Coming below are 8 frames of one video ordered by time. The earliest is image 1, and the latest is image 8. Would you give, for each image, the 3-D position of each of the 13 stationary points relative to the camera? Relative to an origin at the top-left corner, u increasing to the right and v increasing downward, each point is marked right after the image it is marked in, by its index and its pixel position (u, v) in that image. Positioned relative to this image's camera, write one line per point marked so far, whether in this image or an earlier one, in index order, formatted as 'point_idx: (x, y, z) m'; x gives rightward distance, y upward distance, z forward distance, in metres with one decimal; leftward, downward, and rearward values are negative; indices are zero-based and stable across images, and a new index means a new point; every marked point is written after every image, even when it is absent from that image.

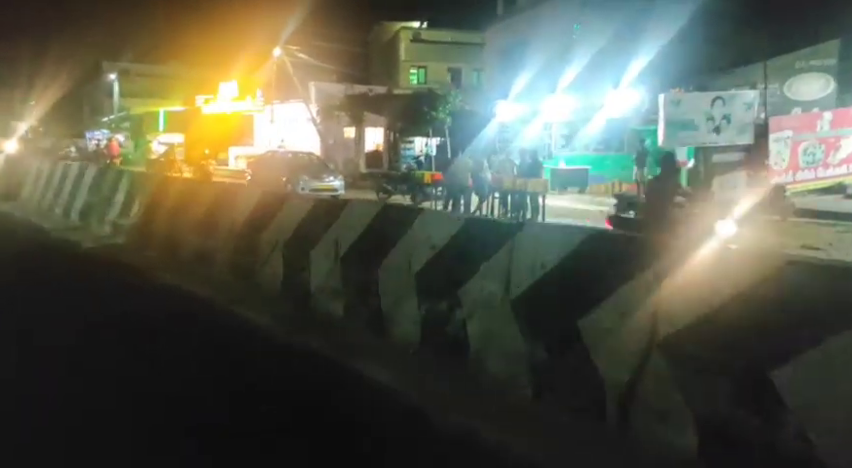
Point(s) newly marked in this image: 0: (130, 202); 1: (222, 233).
0: (-4.9, +0.5, +13.5) m
1: (-2.5, 0.0, +10.4) m
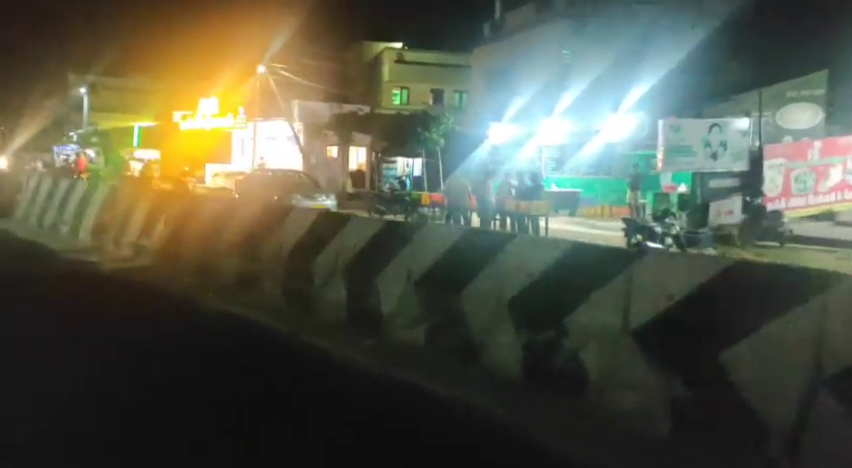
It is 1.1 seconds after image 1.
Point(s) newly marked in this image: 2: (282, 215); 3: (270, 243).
0: (-4.4, +0.2, +13.2) m
1: (-1.9, -0.3, +10.2) m
2: (-1.7, +0.2, +10.1) m
3: (-1.9, -0.1, +10.3) m
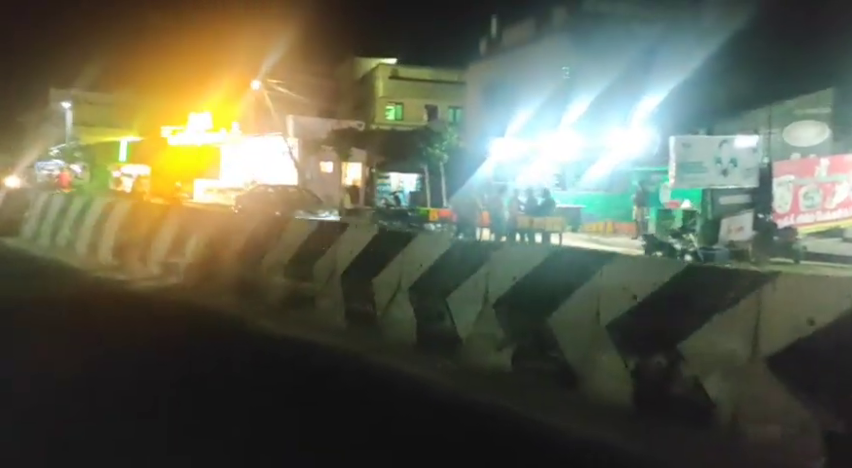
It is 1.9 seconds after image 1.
0: (-3.9, -0.1, +12.9) m
1: (-1.3, -0.5, +9.9) m
2: (-1.1, 0.0, +9.8) m
3: (-1.2, -0.4, +10.0) m
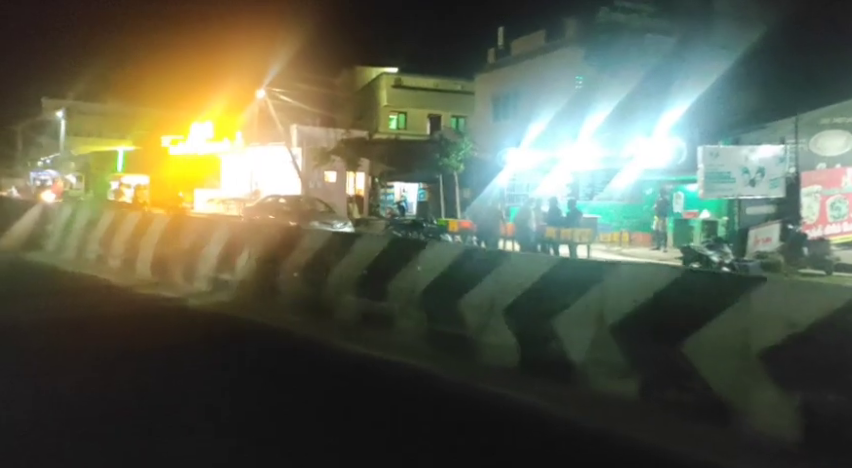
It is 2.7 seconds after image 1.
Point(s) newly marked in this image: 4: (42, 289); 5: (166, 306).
0: (-3.0, -0.3, +12.4) m
1: (-0.4, -0.7, +9.4) m
2: (-0.2, -0.2, +9.4) m
3: (-0.3, -0.6, +9.6) m
4: (-6.3, -1.0, +13.3) m
5: (-3.9, -1.1, +11.7) m
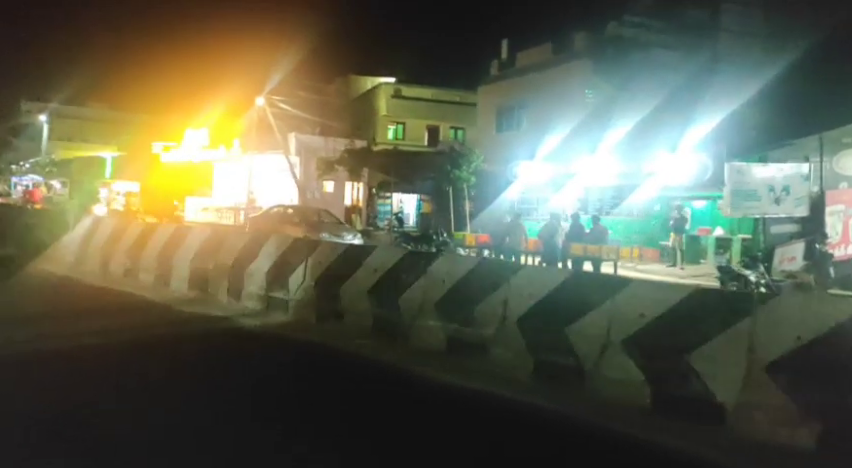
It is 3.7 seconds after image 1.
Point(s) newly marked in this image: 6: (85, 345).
0: (-2.1, -0.6, +11.7) m
1: (+0.6, -1.0, +8.8) m
2: (+0.8, -0.5, +8.8) m
3: (+0.7, -0.8, +9.0) m
4: (-5.4, -1.2, +12.6) m
5: (-3.0, -1.3, +11.1) m
6: (-4.5, -1.4, +10.5) m
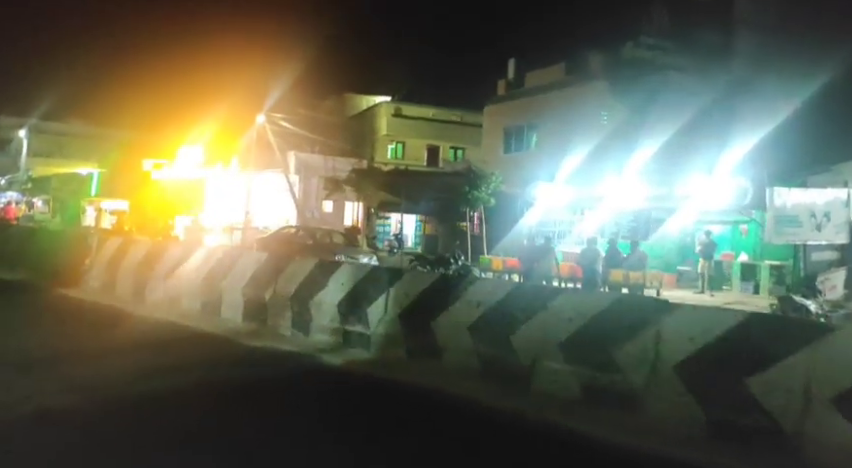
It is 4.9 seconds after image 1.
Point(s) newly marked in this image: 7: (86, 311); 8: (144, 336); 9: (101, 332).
0: (-0.8, -1.0, +10.7) m
1: (+2.0, -1.3, +7.9) m
2: (+2.2, -0.8, +7.9) m
3: (+2.0, -1.2, +8.0) m
4: (-4.2, -1.6, +11.4) m
5: (-1.7, -1.7, +9.9) m
6: (-3.2, -1.8, +9.4) m
7: (-6.1, -1.3, +13.9) m
8: (-4.3, -1.5, +11.8) m
9: (-5.1, -1.5, +12.2) m
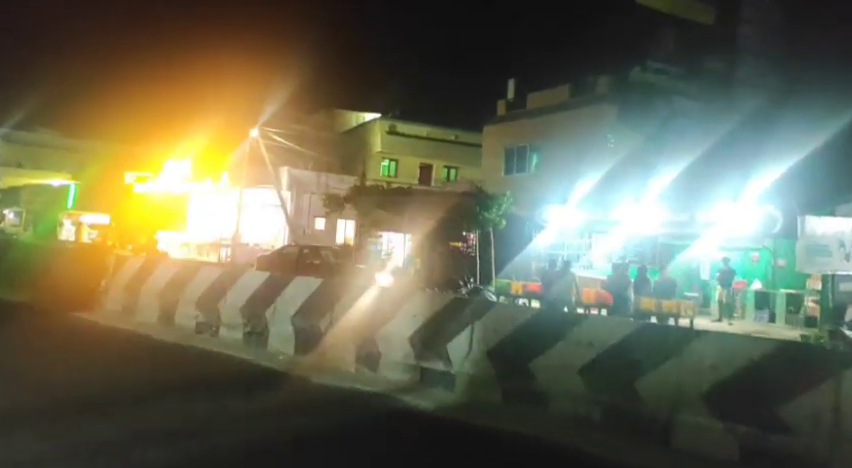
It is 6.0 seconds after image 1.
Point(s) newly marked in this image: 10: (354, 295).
0: (+0.2, -1.3, +9.8) m
1: (+3.1, -1.6, +7.1) m
2: (+3.4, -1.1, +7.1) m
3: (+3.1, -1.5, +7.2) m
4: (-3.2, -1.9, +10.3) m
5: (-0.6, -2.0, +9.0) m
6: (-2.1, -2.0, +8.3) m
7: (-5.1, -1.7, +12.8) m
8: (-3.3, -1.8, +10.8) m
9: (-4.1, -1.8, +11.1) m
10: (-1.0, -0.8, +10.9) m
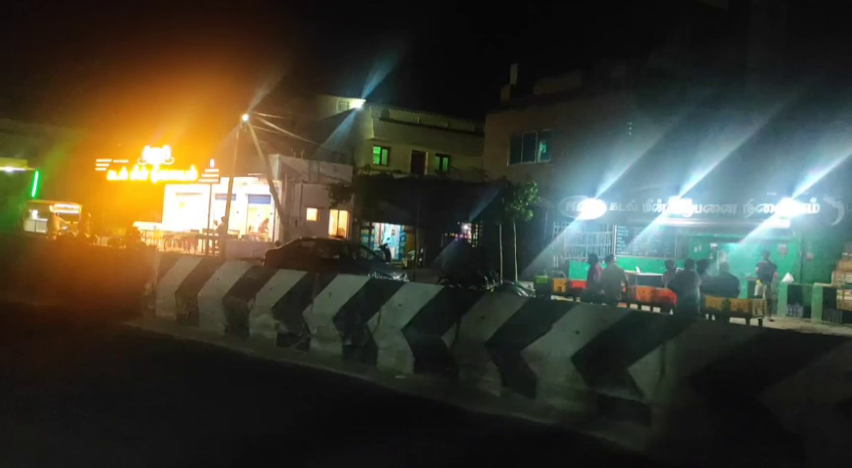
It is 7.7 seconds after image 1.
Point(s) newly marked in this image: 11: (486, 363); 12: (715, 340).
0: (+2.1, -1.3, +8.3) m
1: (+5.1, -1.7, +5.8) m
2: (+5.4, -1.2, +5.8) m
3: (+5.1, -1.6, +5.9) m
4: (-1.3, -1.9, +8.6) m
5: (+1.3, -2.0, +7.5) m
6: (-0.2, -2.1, +6.7) m
7: (-3.4, -1.6, +11.0) m
8: (-1.5, -1.8, +9.1) m
9: (-2.3, -1.8, +9.3) m
10: (+0.8, -0.8, +9.4) m
11: (+0.6, -1.5, +9.3) m
12: (+2.8, -1.0, +7.9) m
